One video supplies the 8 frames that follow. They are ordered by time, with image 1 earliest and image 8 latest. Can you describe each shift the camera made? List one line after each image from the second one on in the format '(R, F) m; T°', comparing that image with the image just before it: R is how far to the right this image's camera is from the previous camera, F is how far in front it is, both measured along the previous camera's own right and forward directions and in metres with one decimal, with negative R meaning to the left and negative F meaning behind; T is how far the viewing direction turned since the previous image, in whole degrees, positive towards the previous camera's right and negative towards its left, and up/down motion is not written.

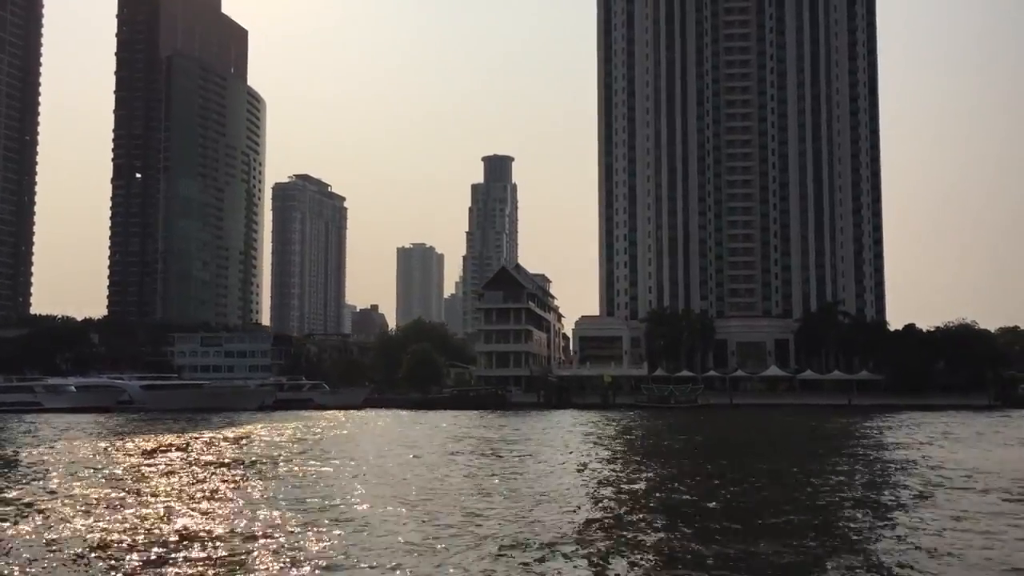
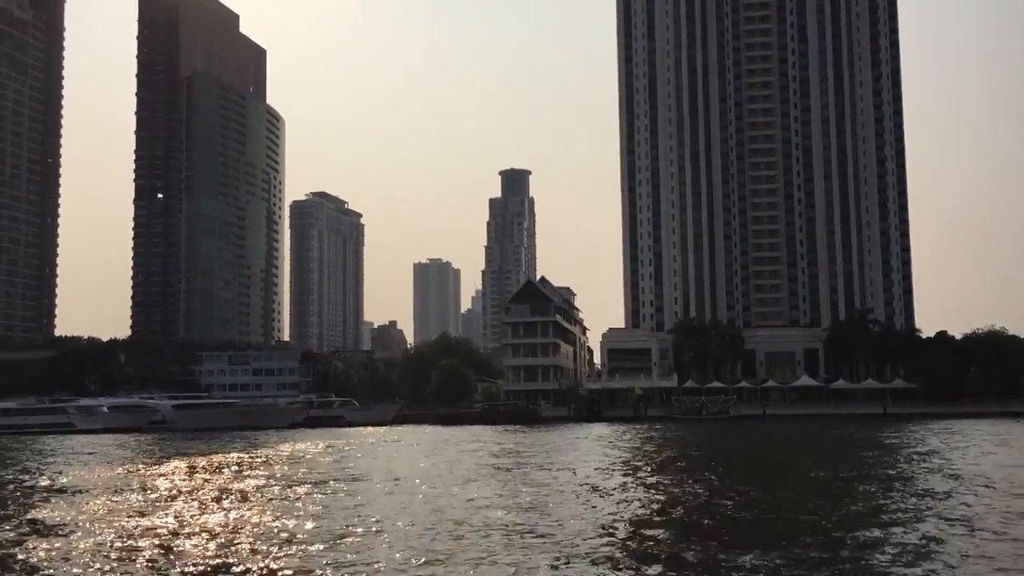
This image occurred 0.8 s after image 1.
(-1.5, +0.5) m; -1°
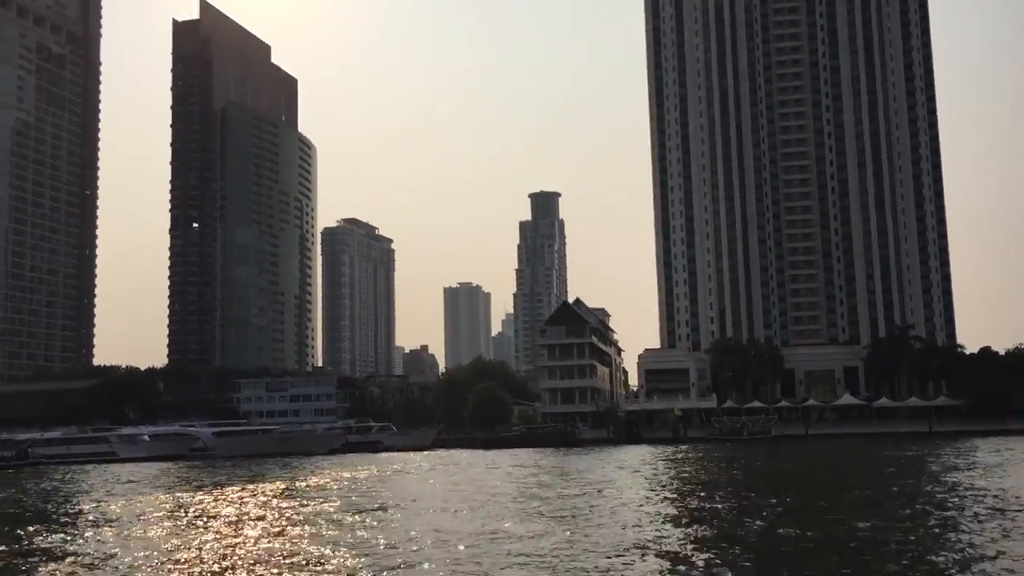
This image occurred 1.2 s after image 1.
(-0.7, +0.2) m; -2°
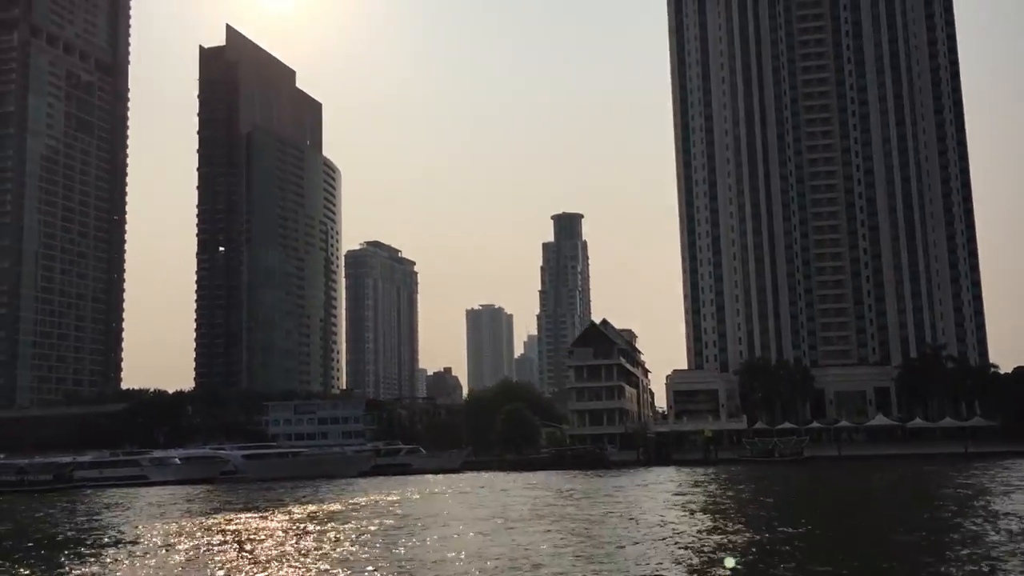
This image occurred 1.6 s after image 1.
(-0.7, +0.2) m; -1°
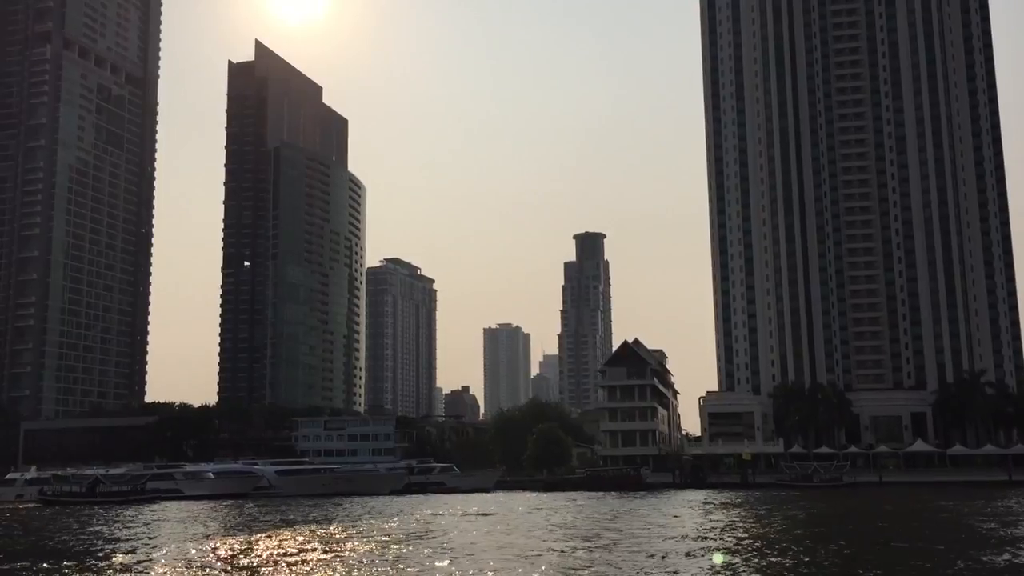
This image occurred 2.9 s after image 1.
(-2.4, +1.0) m; -1°
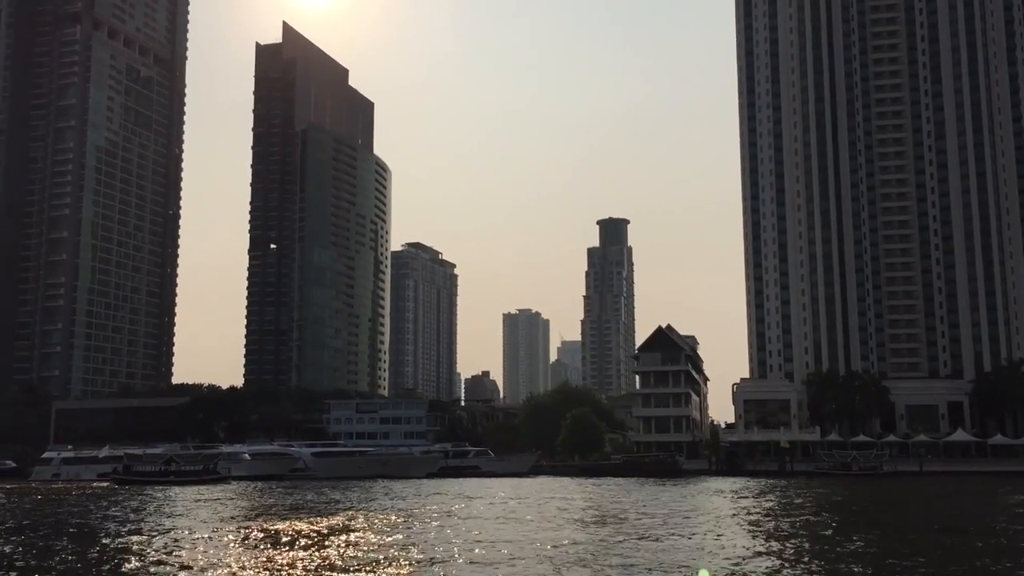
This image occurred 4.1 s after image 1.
(-2.1, +0.9) m; -1°
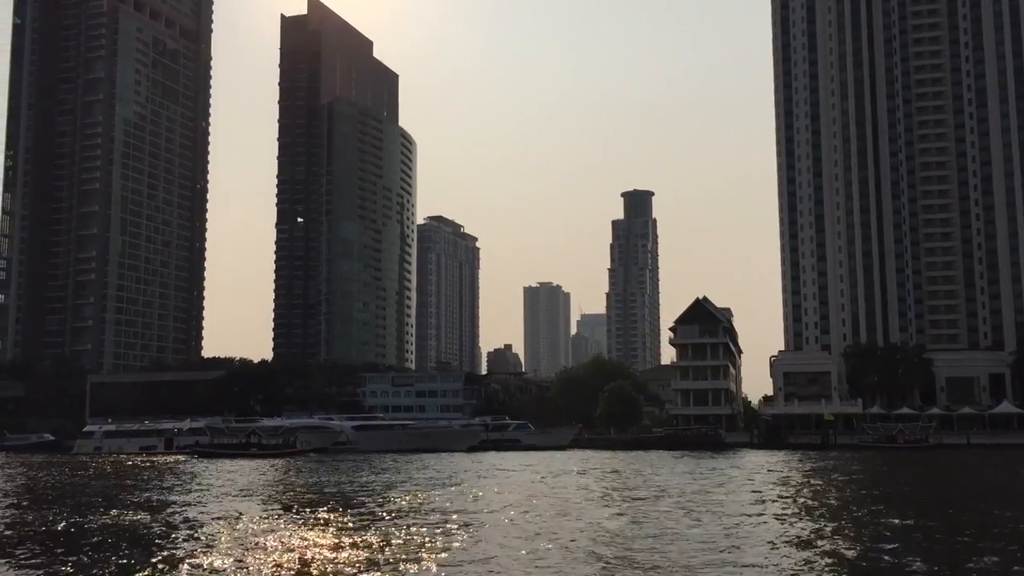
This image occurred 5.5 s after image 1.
(-2.3, +1.0) m; -1°
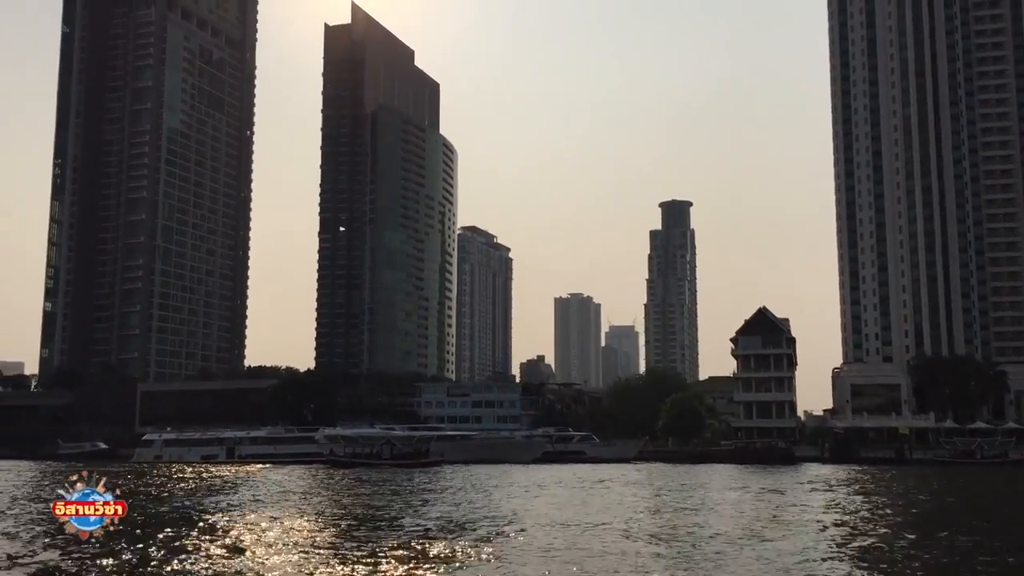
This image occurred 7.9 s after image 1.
(-4.1, +2.0) m; -1°
